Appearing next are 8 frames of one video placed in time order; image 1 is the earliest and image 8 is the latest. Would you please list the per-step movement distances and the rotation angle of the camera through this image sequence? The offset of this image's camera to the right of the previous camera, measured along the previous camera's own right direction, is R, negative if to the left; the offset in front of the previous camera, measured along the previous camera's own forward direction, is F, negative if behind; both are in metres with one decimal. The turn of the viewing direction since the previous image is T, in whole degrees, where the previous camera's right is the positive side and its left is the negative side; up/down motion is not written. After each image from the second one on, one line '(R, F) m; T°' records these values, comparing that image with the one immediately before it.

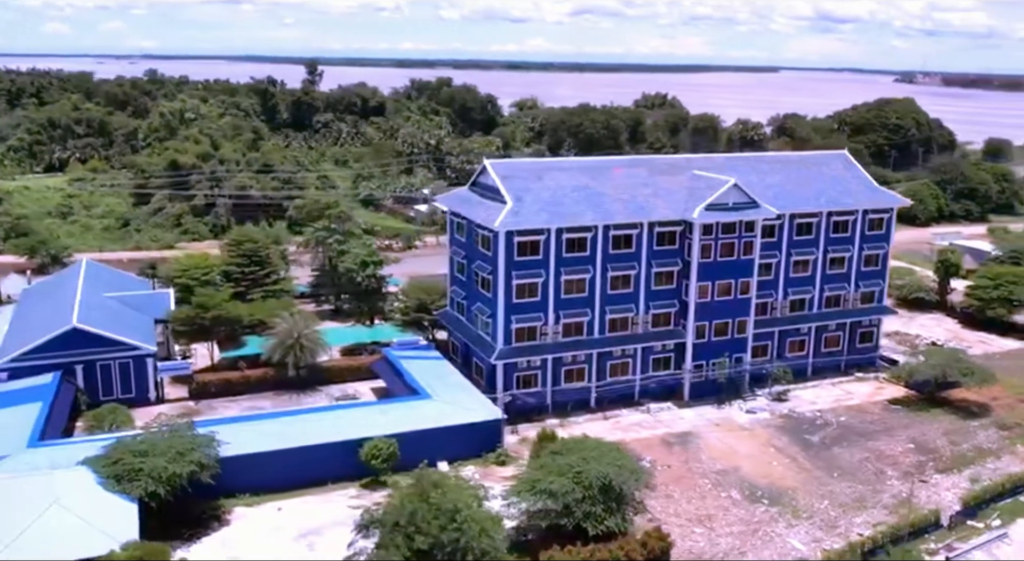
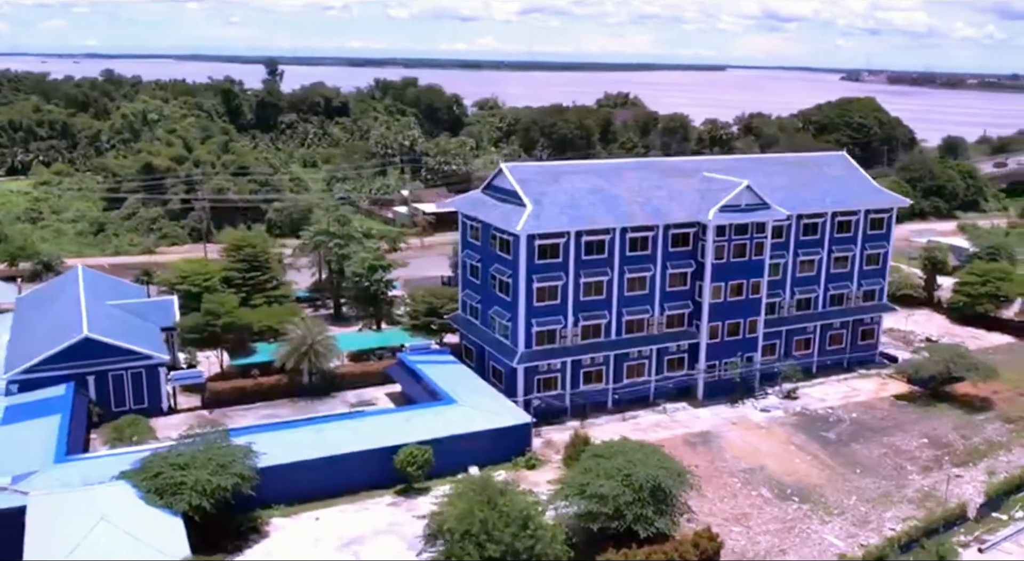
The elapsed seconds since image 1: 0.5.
(-2.8, 0.0) m; +3°
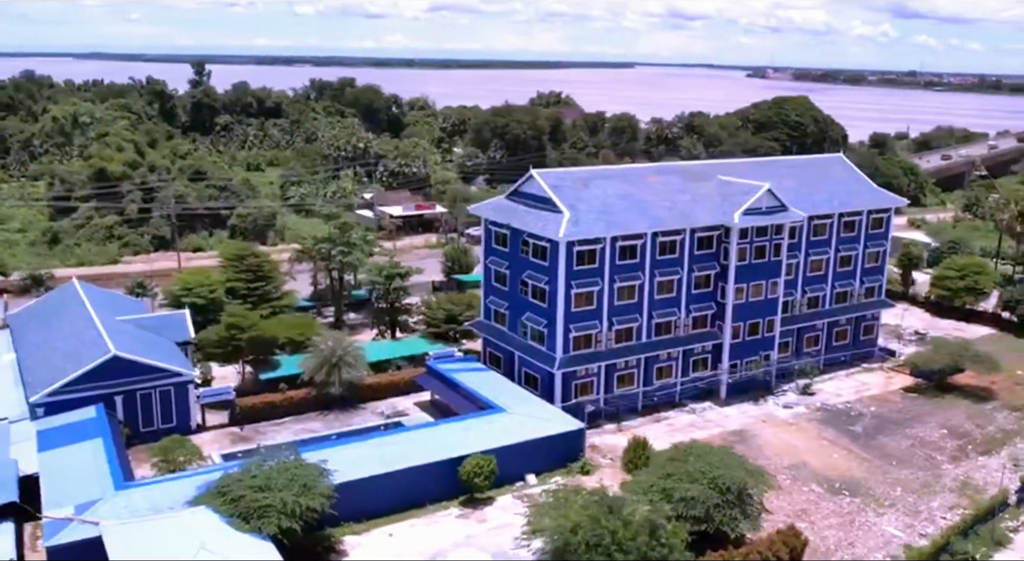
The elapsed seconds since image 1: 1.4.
(-5.0, +0.1) m; +5°
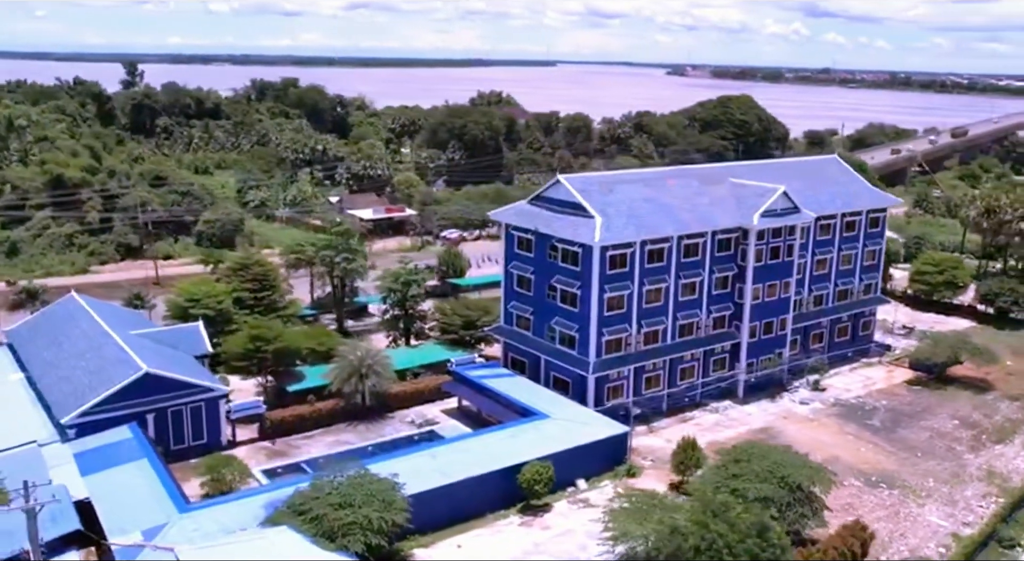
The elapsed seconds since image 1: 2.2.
(-4.4, +0.1) m; +5°
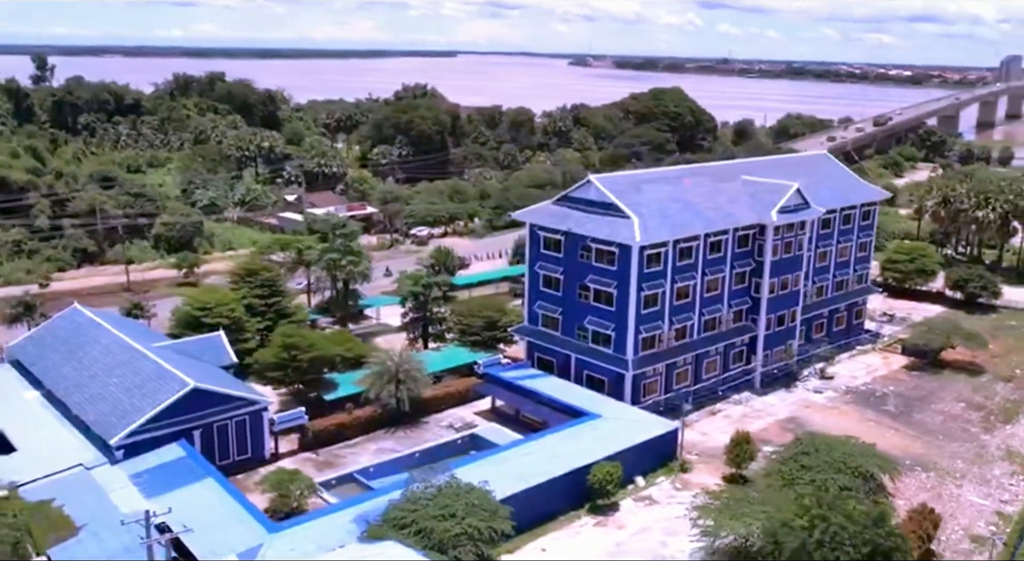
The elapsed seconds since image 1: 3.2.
(-5.5, +0.2) m; +6°
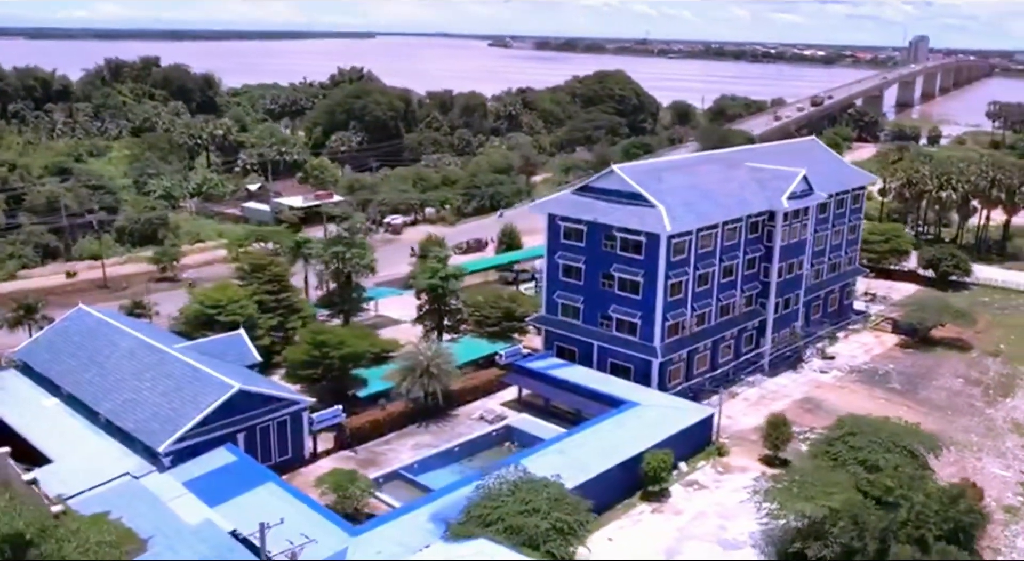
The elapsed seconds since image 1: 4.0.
(-4.5, +0.1) m; +5°
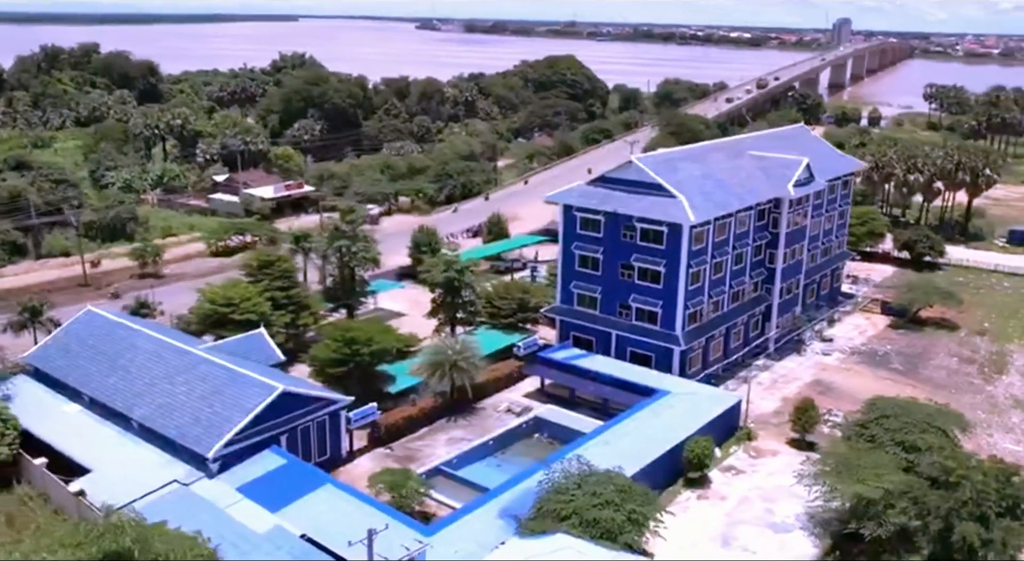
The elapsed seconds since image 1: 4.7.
(-4.0, 0.0) m; +4°
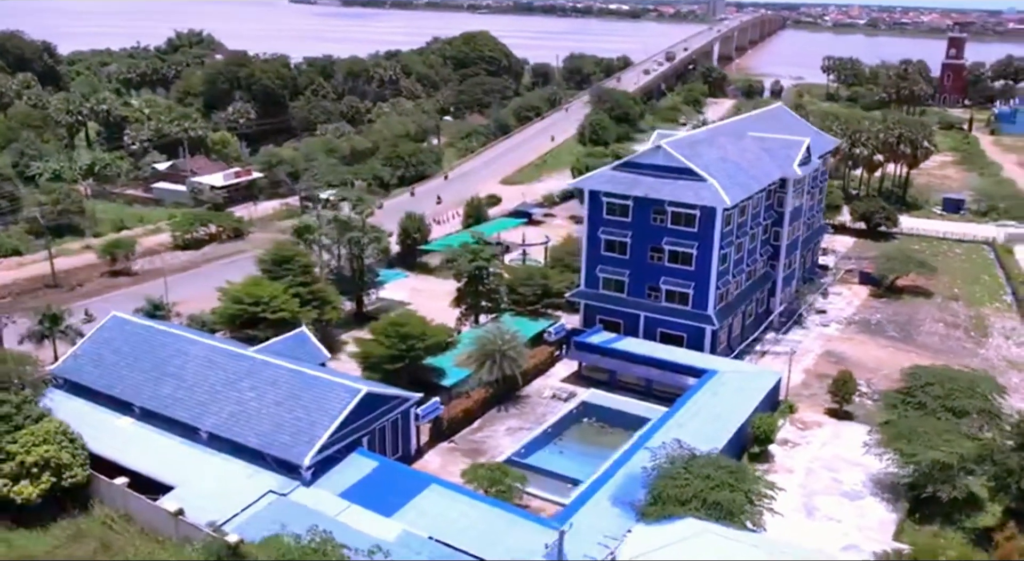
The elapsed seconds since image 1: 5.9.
(-6.8, +0.2) m; +7°
